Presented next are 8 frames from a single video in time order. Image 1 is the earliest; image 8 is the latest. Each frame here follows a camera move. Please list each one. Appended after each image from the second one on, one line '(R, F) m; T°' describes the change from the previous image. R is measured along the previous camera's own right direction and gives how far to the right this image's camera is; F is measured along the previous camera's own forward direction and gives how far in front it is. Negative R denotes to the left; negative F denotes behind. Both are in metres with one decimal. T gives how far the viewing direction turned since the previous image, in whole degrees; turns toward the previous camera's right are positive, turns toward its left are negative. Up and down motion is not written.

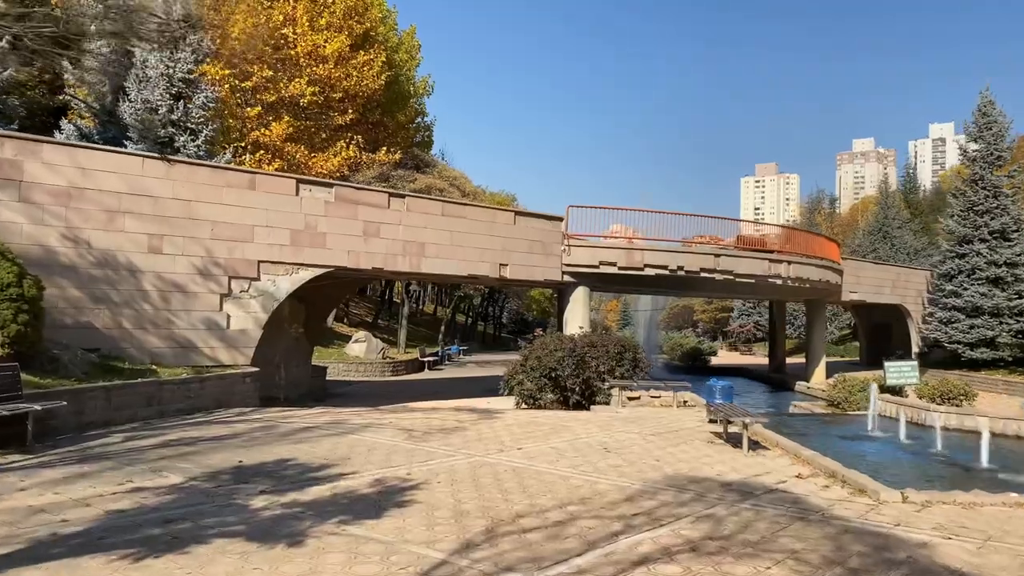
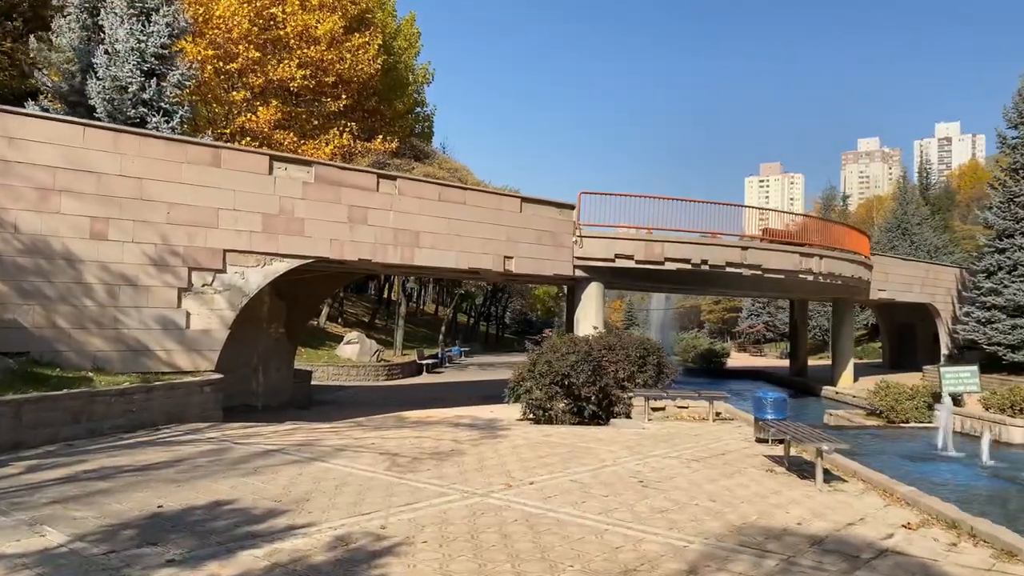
(-0.1, +1.9) m; 0°
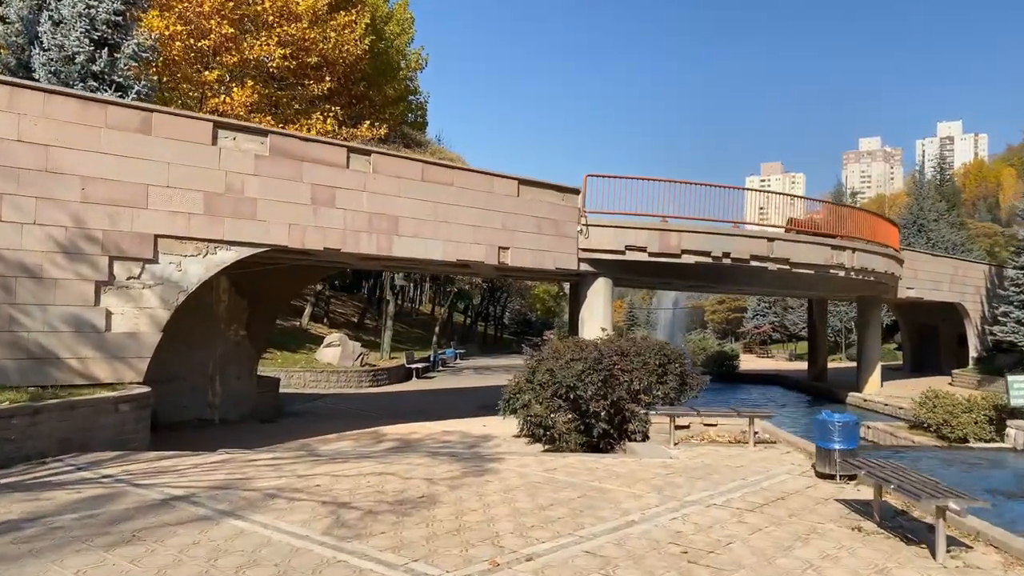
(+0.1, +2.1) m; 0°
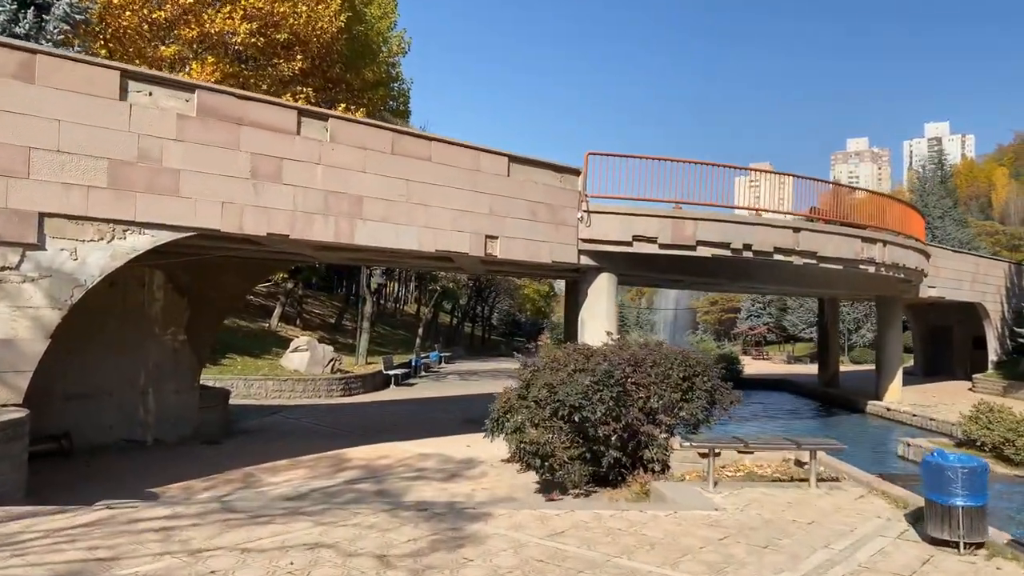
(0.0, +2.1) m; +1°
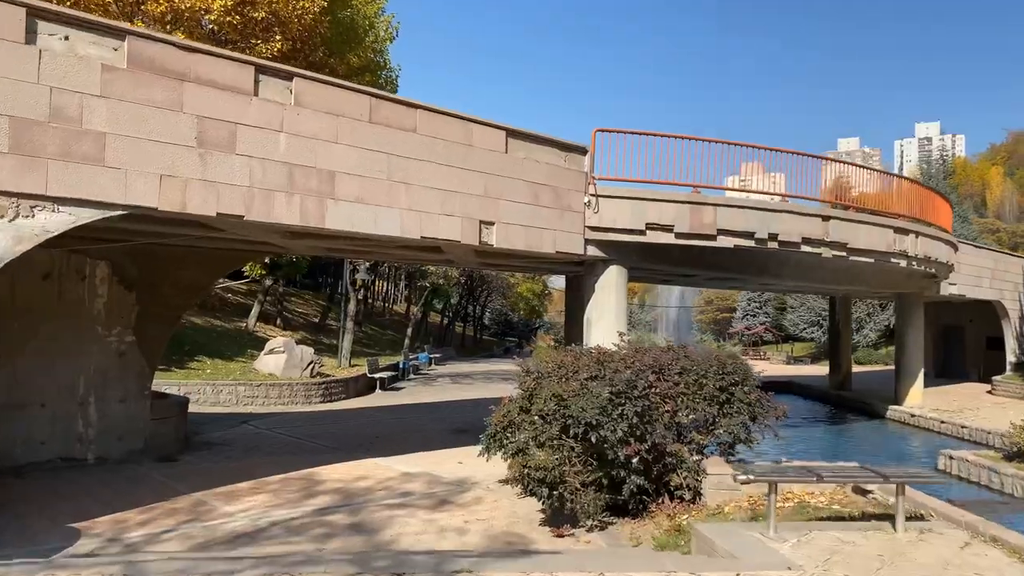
(-0.1, +1.5) m; +1°
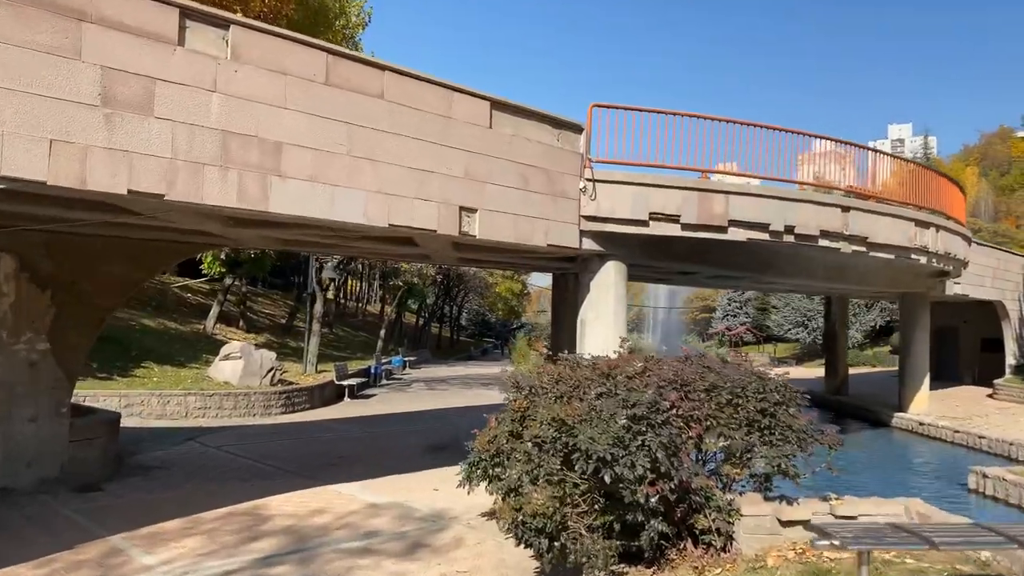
(-0.1, +1.5) m; +2°
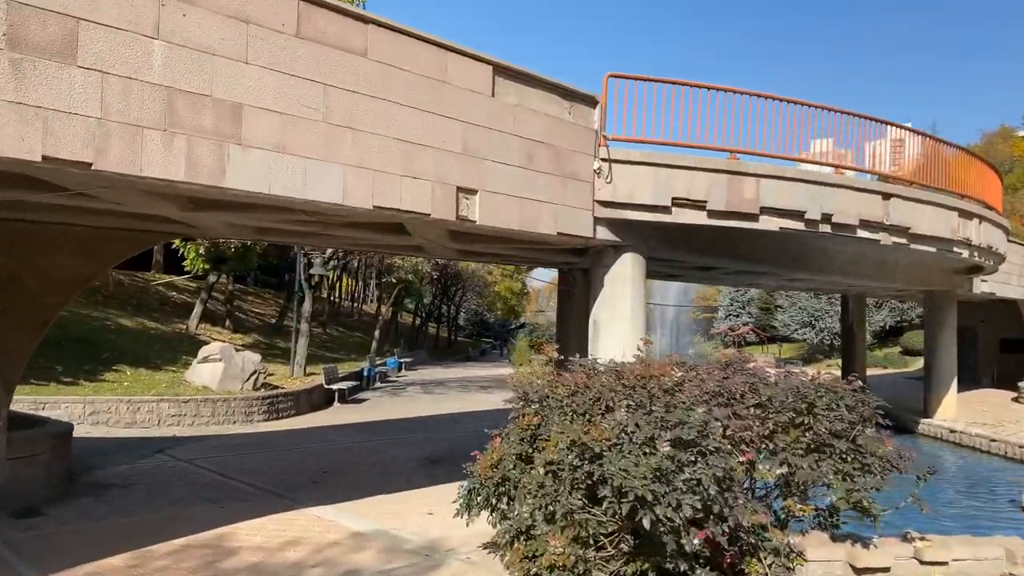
(-0.1, +1.1) m; 0°
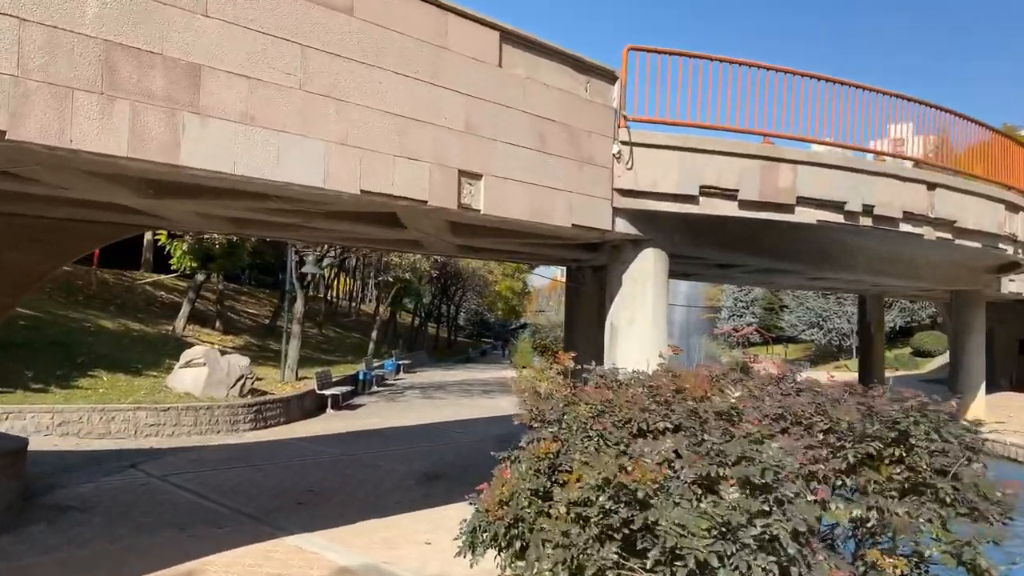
(-0.1, +0.9) m; 0°
